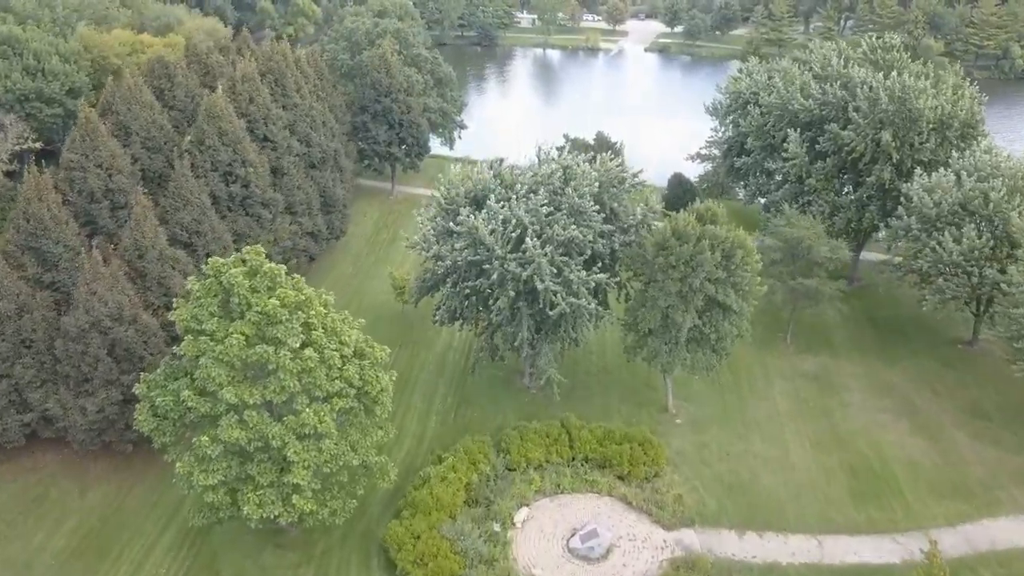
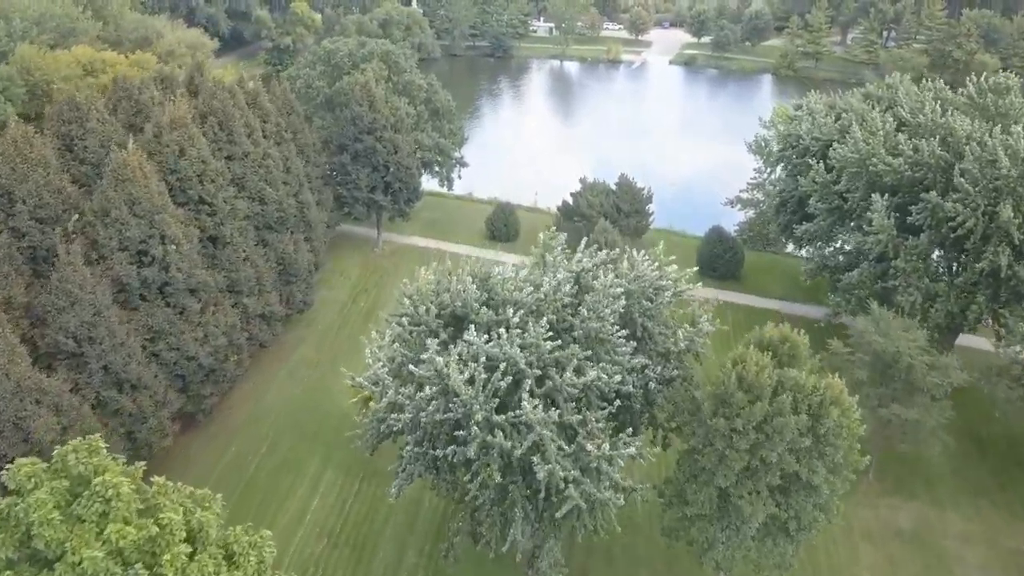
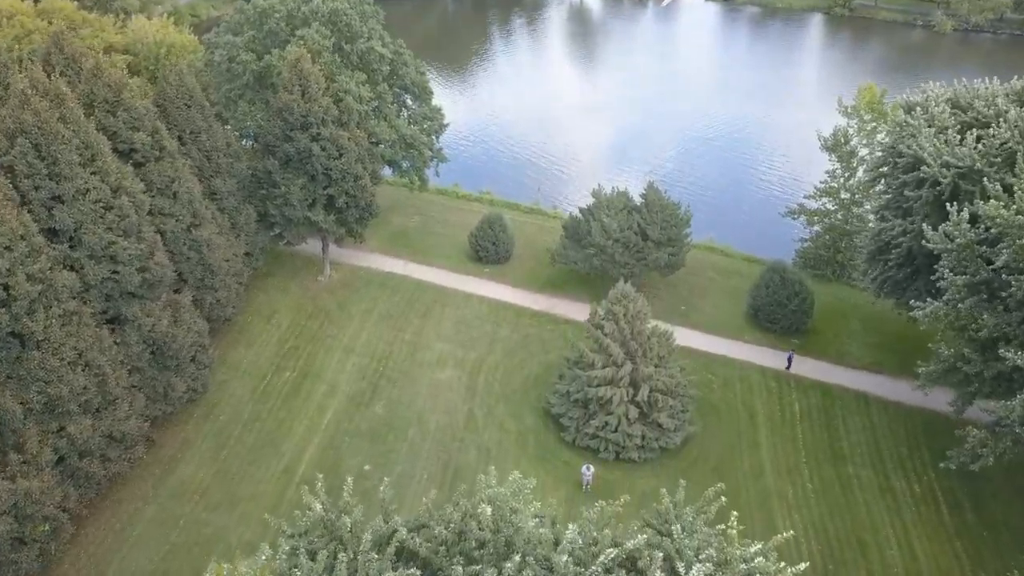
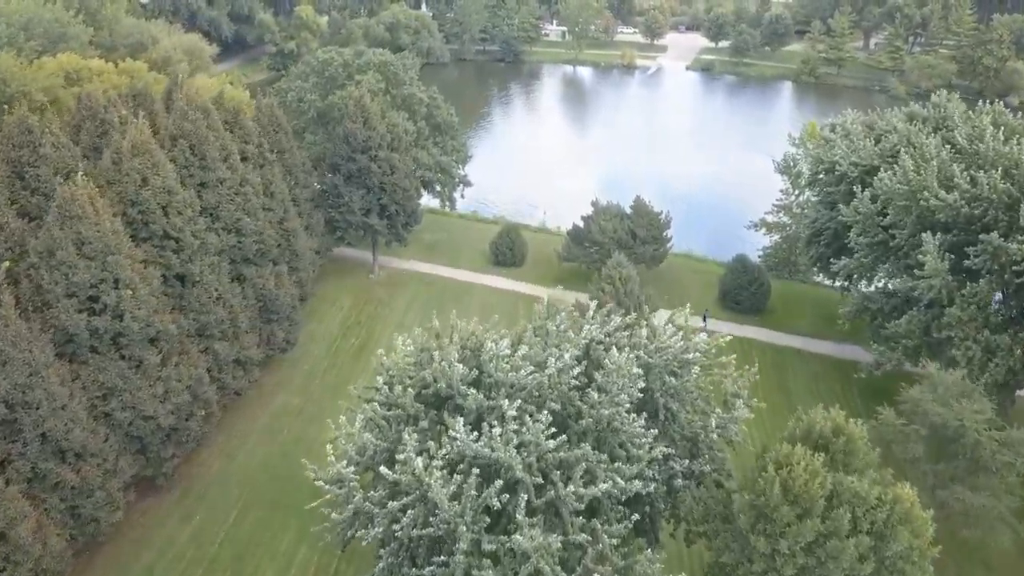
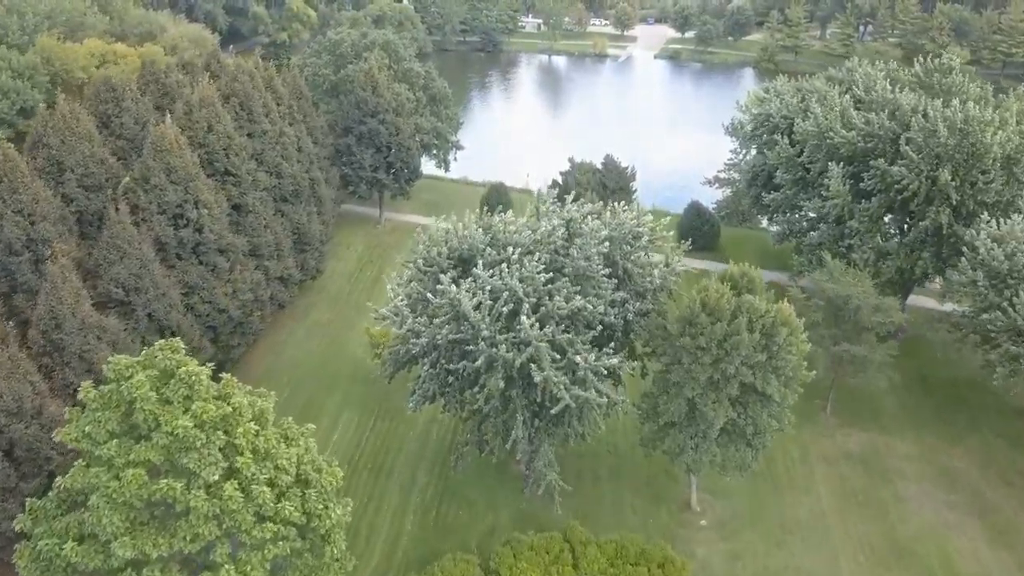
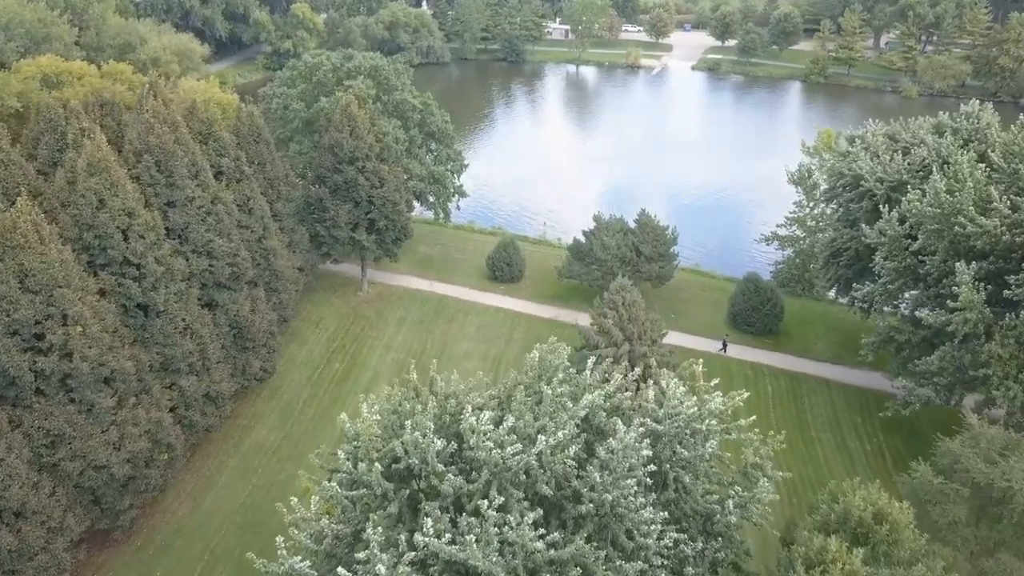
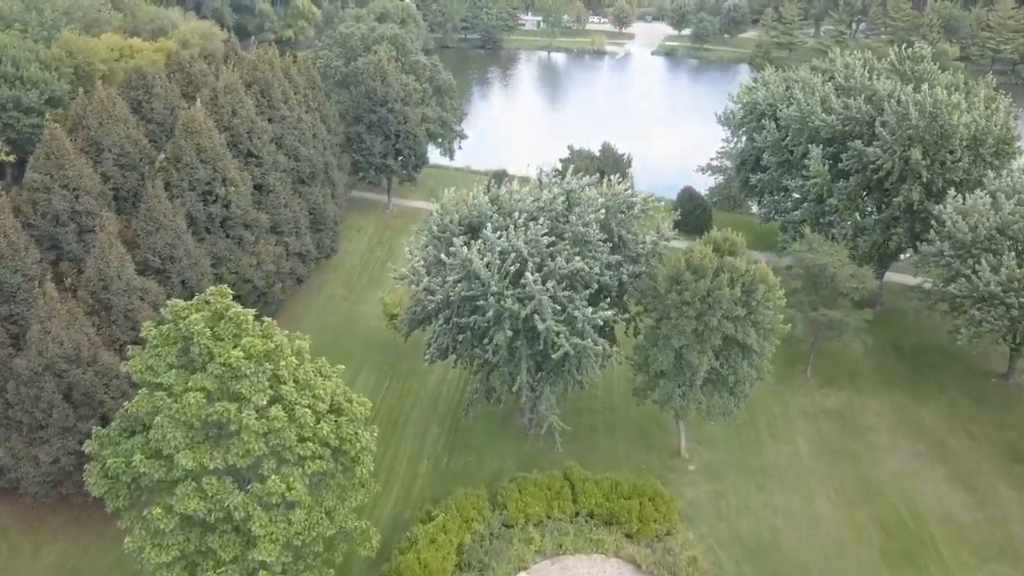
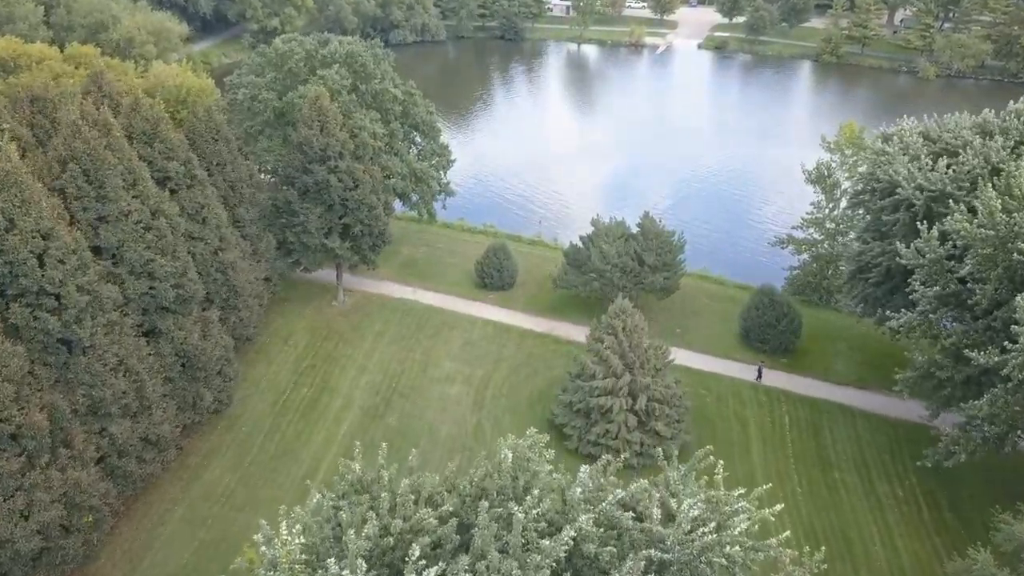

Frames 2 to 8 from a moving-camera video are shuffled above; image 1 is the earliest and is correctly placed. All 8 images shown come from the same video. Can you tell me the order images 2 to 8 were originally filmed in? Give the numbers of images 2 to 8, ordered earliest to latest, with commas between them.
7, 5, 2, 4, 6, 8, 3
